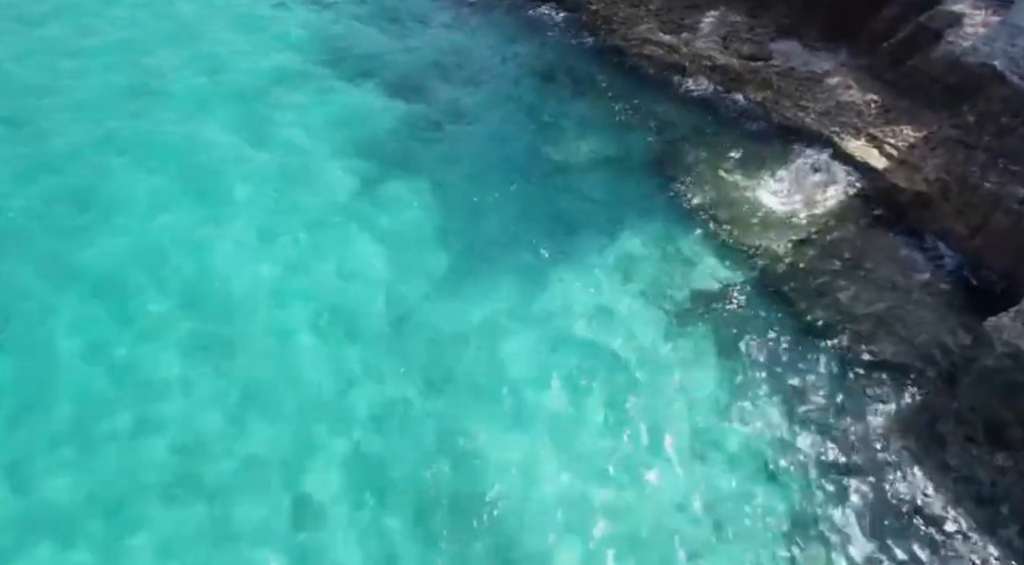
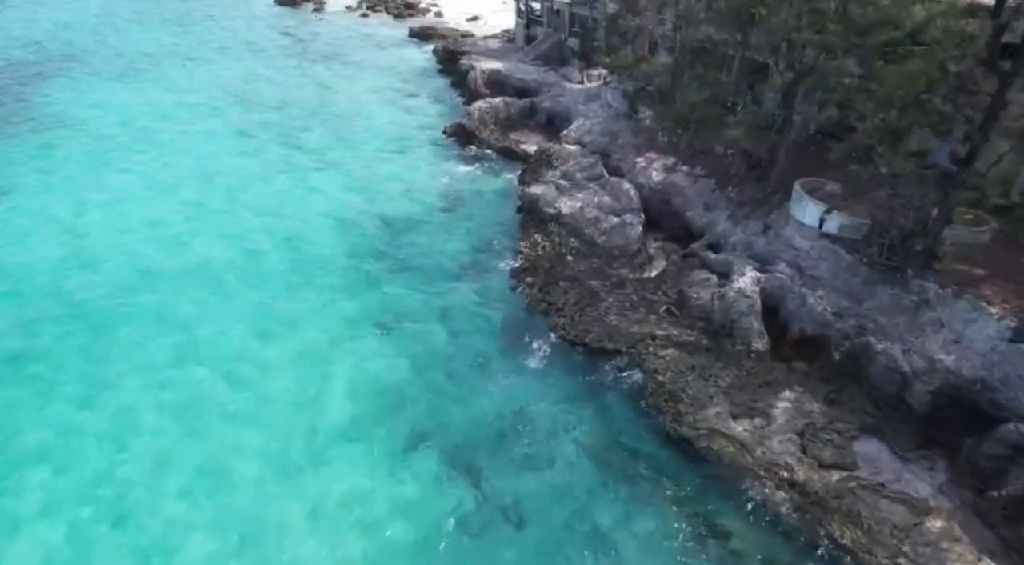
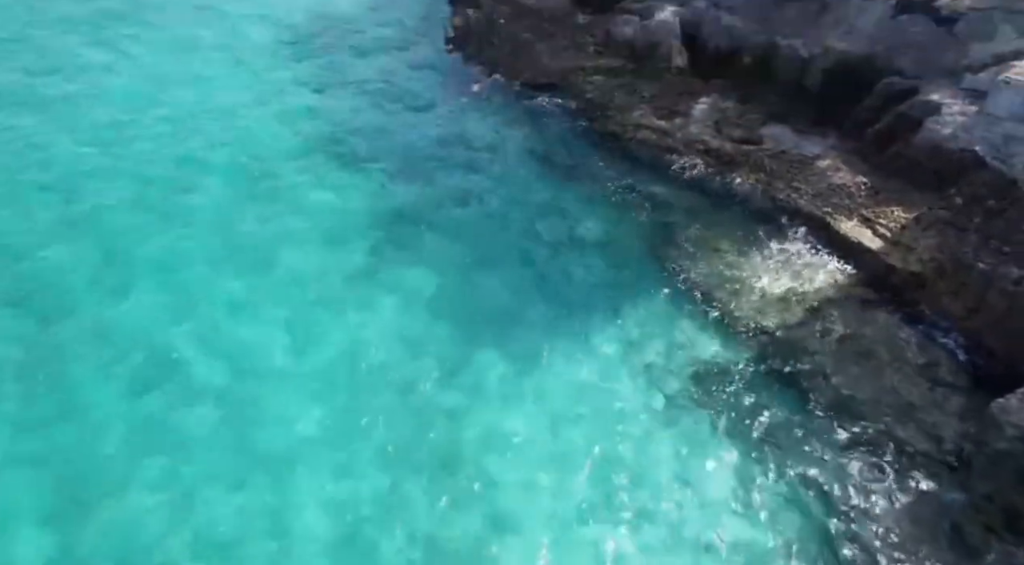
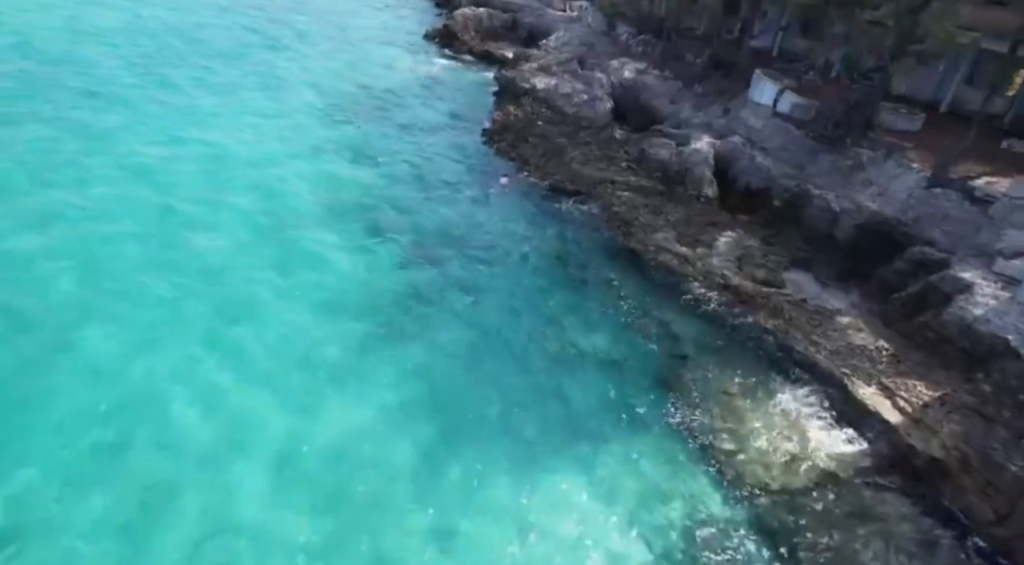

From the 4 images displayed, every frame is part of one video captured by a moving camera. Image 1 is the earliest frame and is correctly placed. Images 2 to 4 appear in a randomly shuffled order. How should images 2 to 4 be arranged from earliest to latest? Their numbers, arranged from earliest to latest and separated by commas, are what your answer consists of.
3, 4, 2
